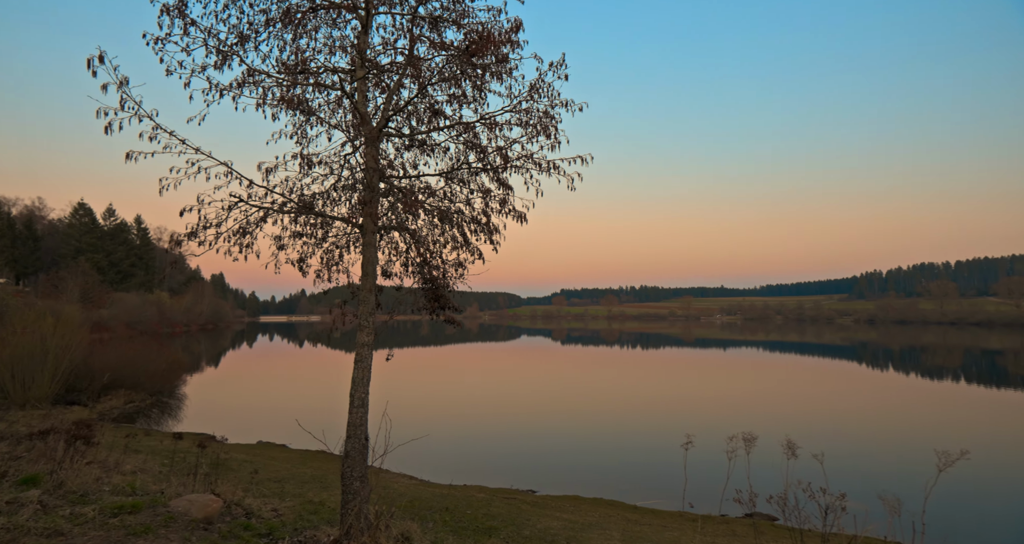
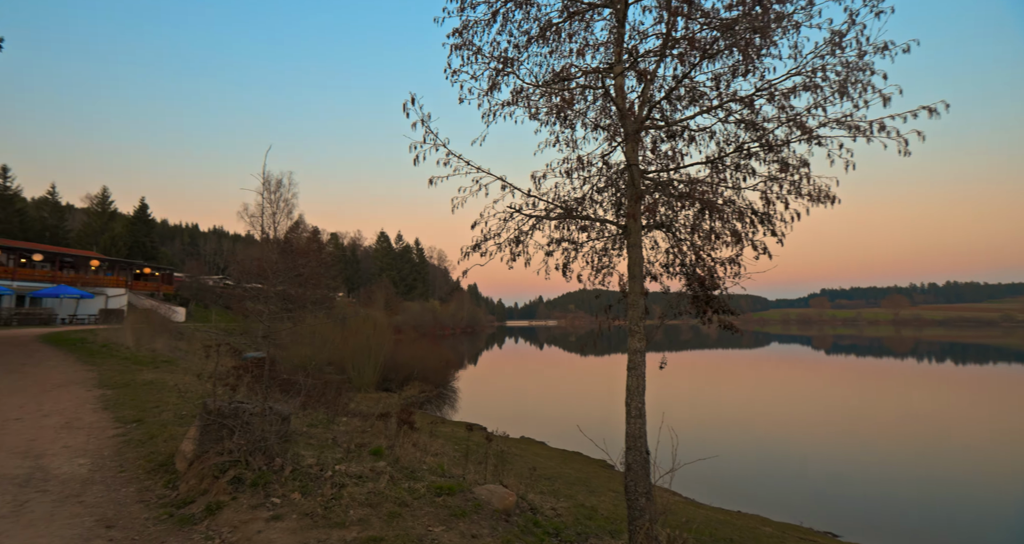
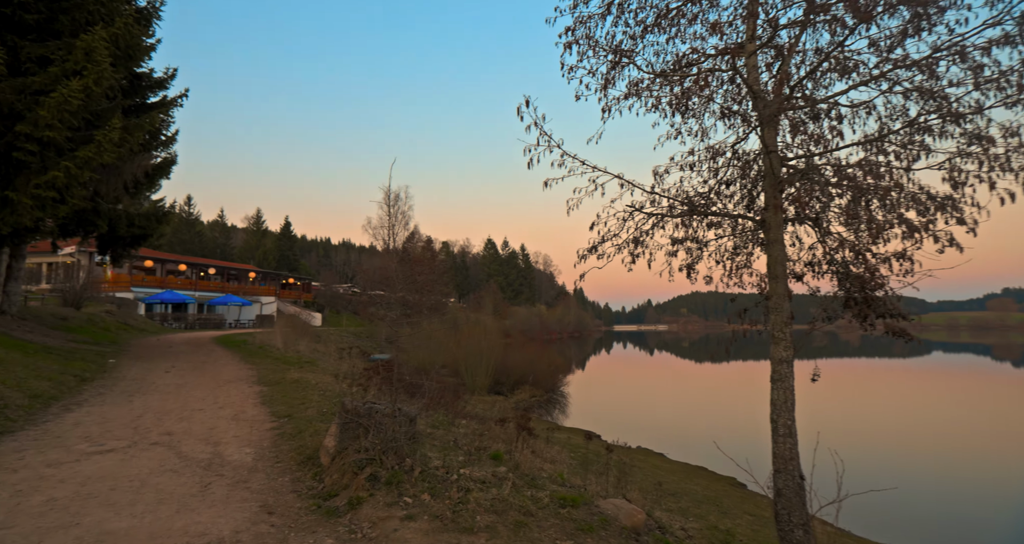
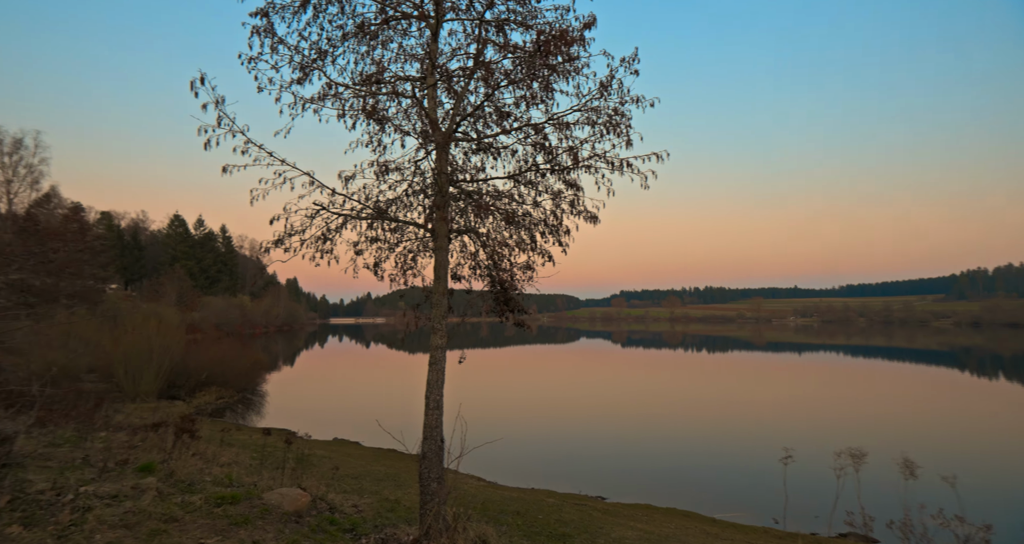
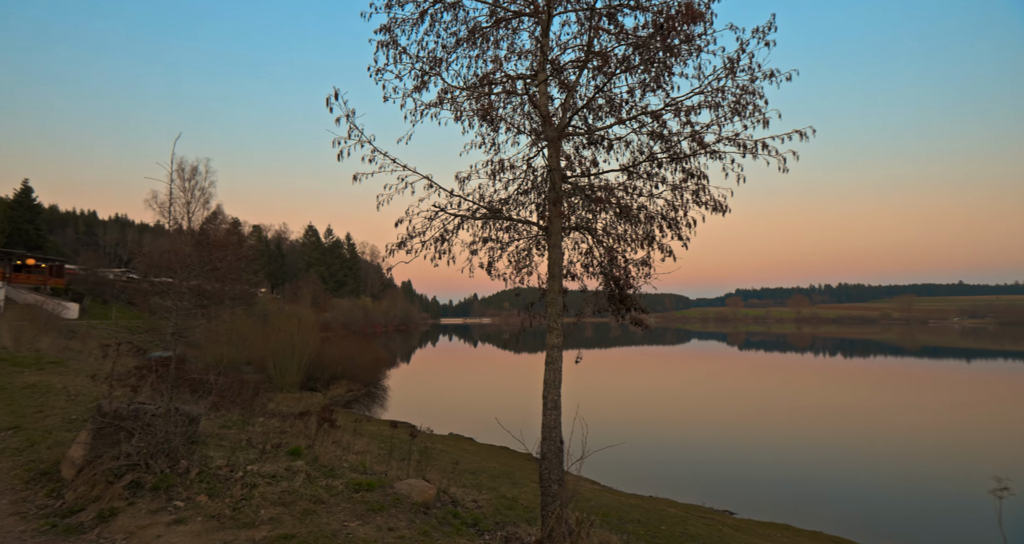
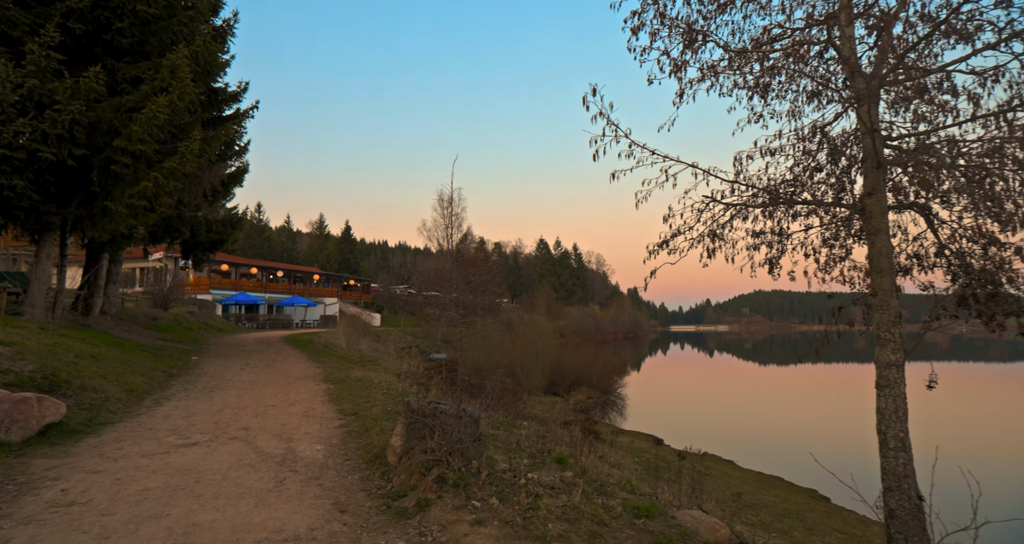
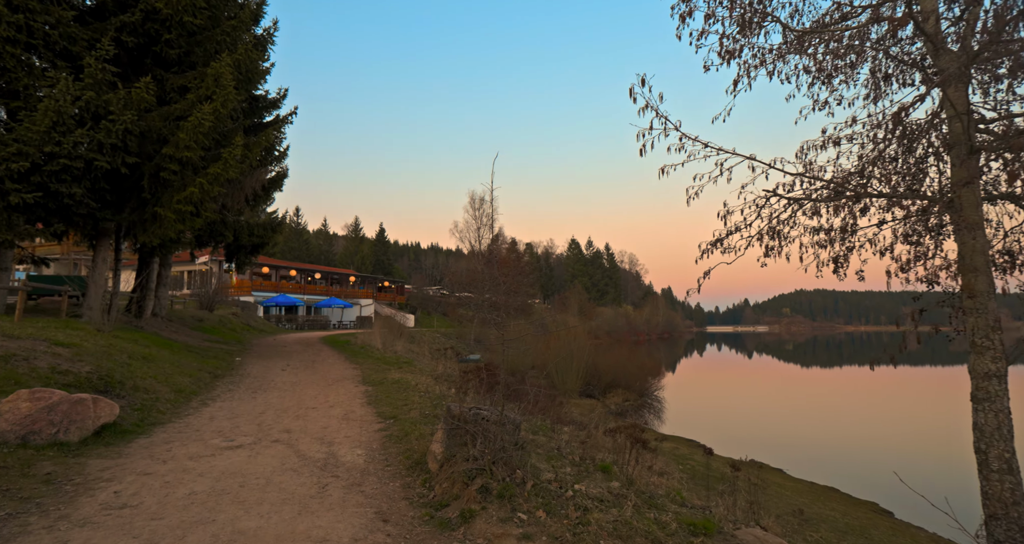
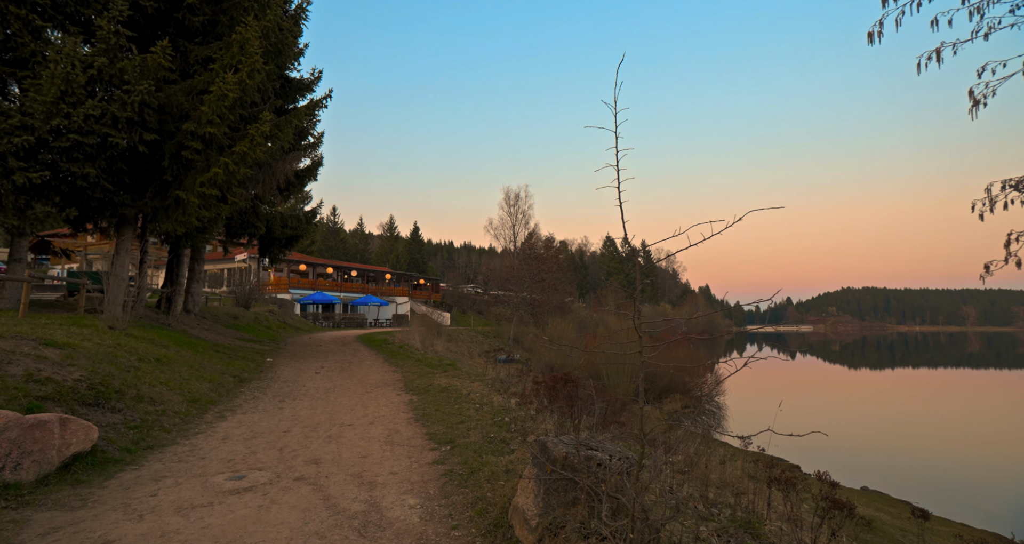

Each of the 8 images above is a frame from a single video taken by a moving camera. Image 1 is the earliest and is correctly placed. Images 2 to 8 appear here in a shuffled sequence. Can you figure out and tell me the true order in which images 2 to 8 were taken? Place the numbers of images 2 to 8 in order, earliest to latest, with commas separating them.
4, 5, 2, 3, 6, 7, 8
